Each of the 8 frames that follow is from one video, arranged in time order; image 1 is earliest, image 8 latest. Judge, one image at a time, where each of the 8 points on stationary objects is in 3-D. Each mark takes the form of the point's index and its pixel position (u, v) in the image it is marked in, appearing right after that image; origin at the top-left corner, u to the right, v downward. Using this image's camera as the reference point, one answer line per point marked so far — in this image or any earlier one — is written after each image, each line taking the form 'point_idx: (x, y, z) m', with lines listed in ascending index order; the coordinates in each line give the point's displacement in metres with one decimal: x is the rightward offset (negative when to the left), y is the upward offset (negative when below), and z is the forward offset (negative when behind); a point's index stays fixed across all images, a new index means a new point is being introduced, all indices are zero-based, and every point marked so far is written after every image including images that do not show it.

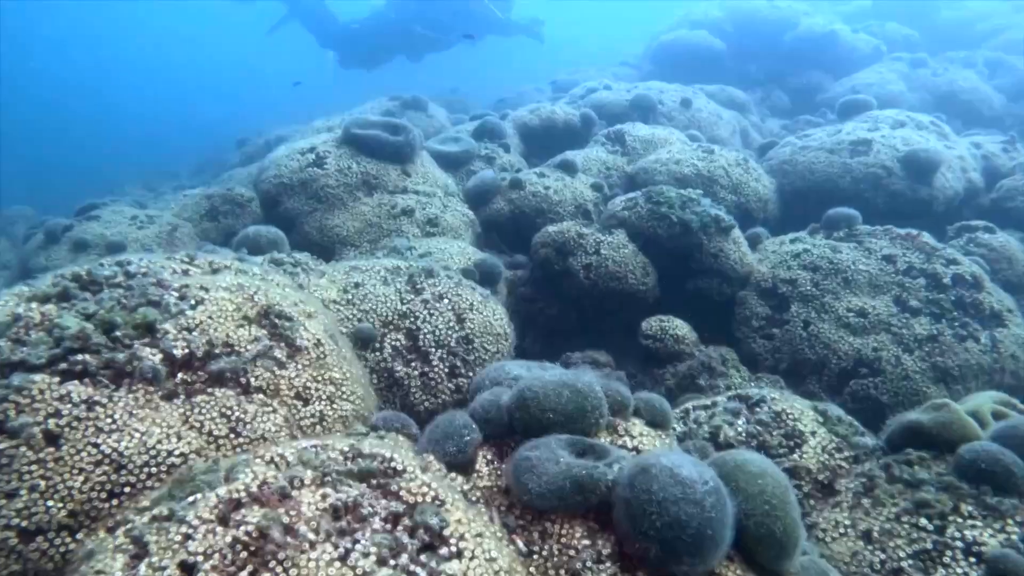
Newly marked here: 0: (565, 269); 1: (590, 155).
0: (+0.5, +0.2, +6.1) m
1: (+1.0, +1.7, +8.0) m
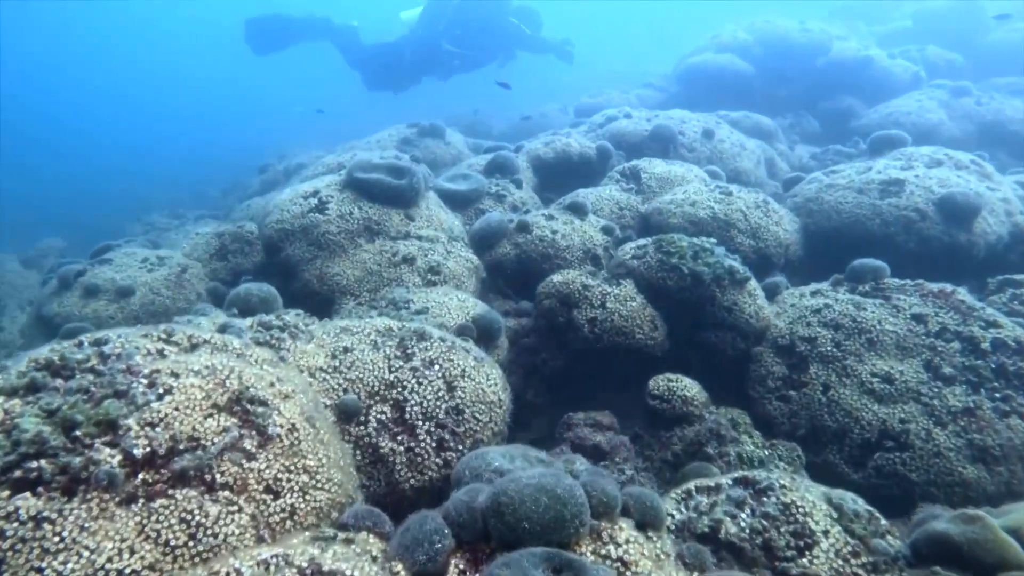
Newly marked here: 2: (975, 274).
0: (+0.5, -0.3, +5.9) m
1: (+1.1, +1.2, +7.7) m
2: (+5.0, 0.0, +7.6) m
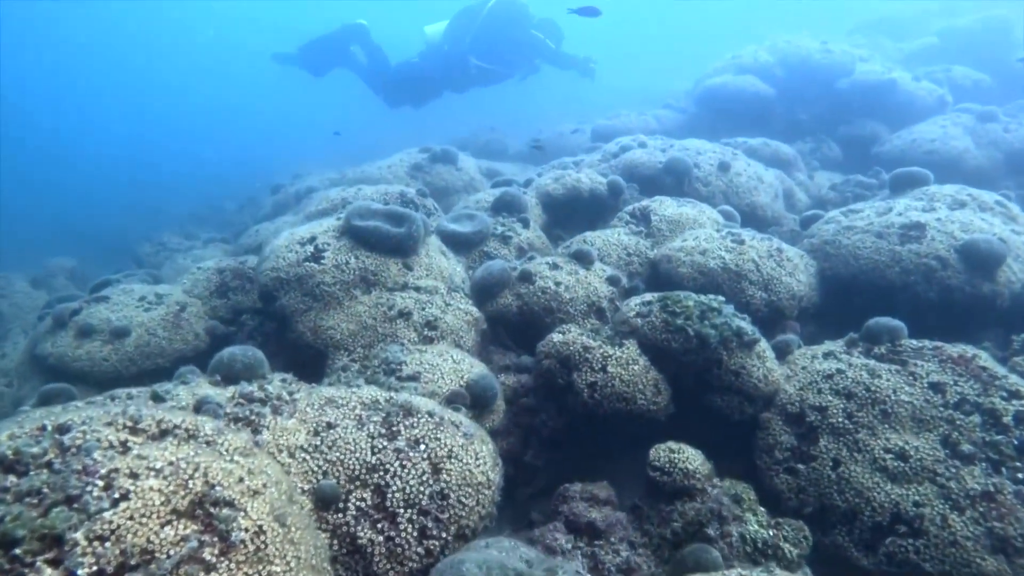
0: (+0.5, -0.9, +5.6) m
1: (+1.1, +0.6, +7.5) m
2: (+5.0, -0.6, +7.2) m
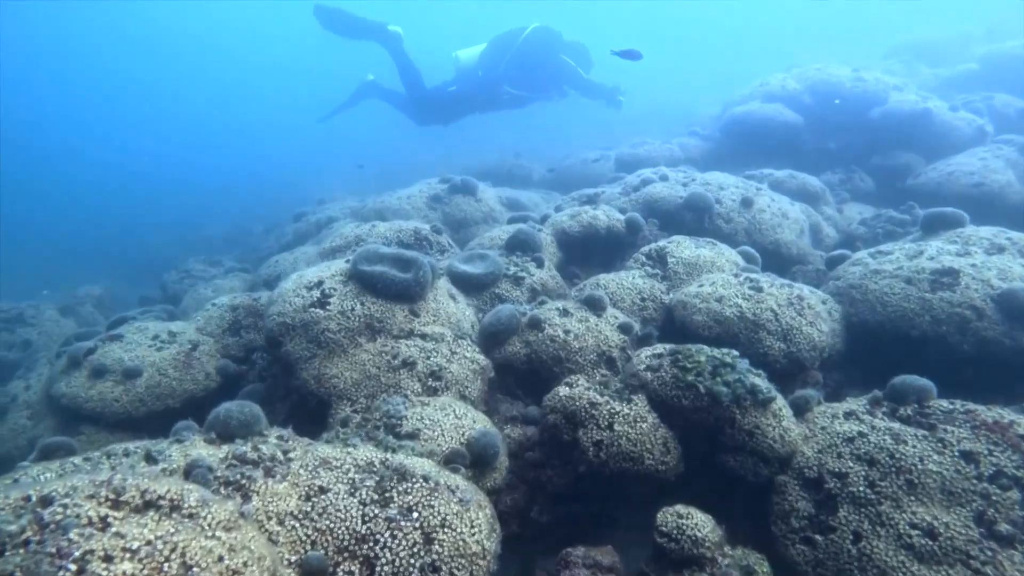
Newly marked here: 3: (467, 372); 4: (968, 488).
0: (+0.5, -1.3, +5.5) m
1: (+1.3, +0.1, +7.3) m
2: (+5.1, -1.1, +6.8) m
3: (-0.4, -0.8, +6.0) m
4: (+3.5, -1.5, +4.9) m
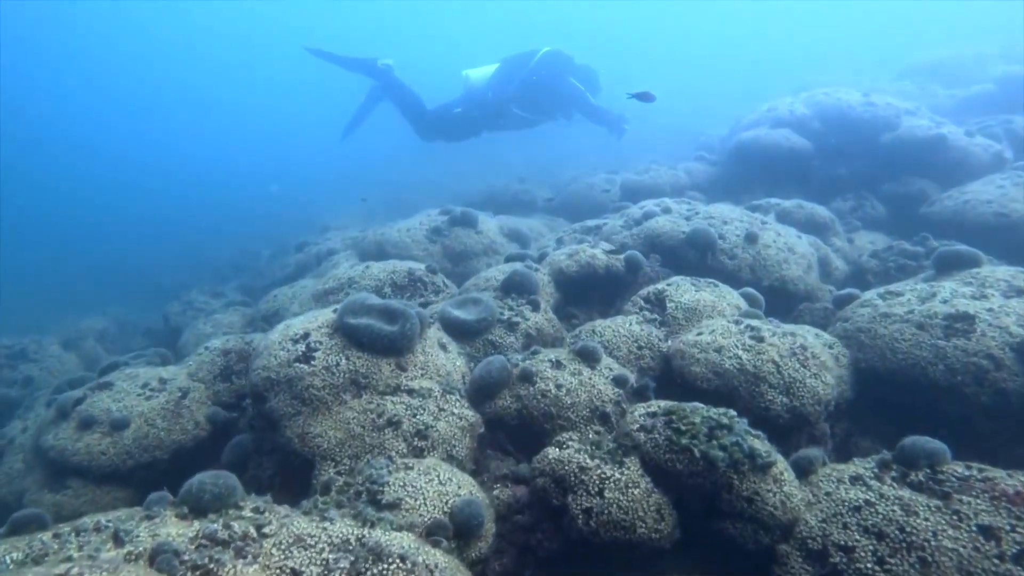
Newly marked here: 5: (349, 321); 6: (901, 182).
0: (+0.4, -1.8, +5.2) m
1: (+1.2, -0.4, +7.1) m
2: (+5.0, -1.6, +6.5) m
3: (-0.5, -1.3, +5.8) m
4: (+3.4, -2.0, +4.6) m
5: (-1.6, -0.3, +6.2) m
6: (+8.2, +2.3, +13.3) m
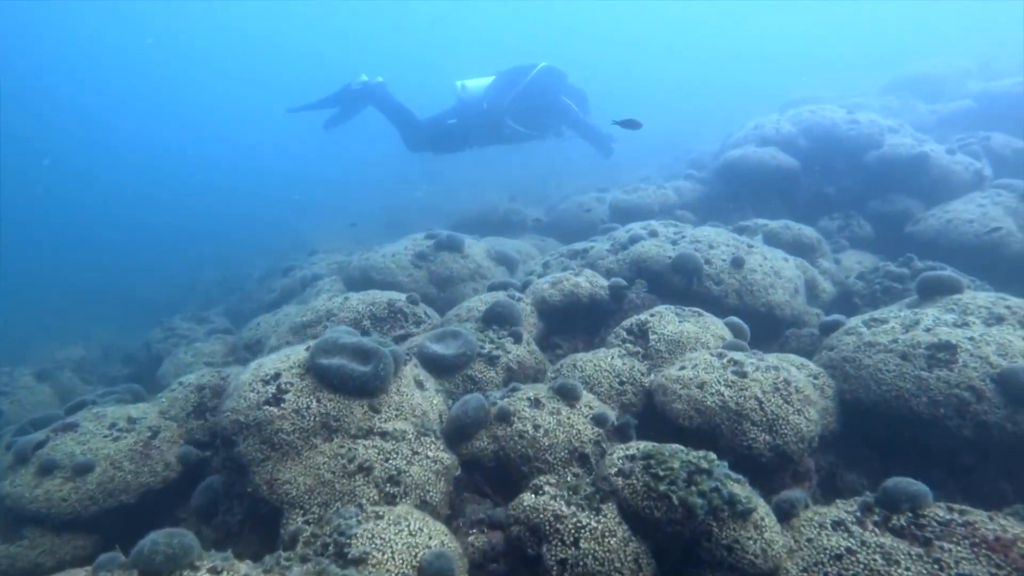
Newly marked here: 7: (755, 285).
0: (+0.2, -2.2, +5.1) m
1: (+1.0, -0.8, +6.9) m
2: (+4.8, -2.0, +6.4) m
3: (-0.7, -1.7, +5.6) m
4: (+3.2, -2.3, +4.4) m
5: (-1.8, -0.7, +6.0) m
6: (+7.9, +1.9, +13.2) m
7: (+3.6, 0.0, +9.3) m
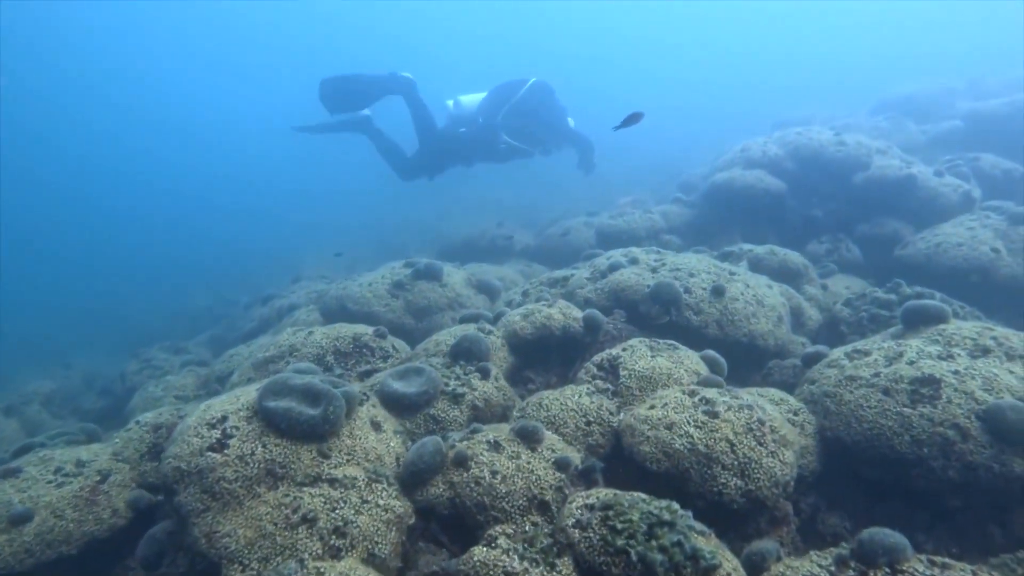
0: (-0.2, -2.5, +4.7) m
1: (+0.6, -1.2, +6.7) m
2: (+4.4, -2.3, +6.0) m
3: (-1.1, -2.0, +5.3) m
4: (+2.8, -2.6, +4.1) m
5: (-2.2, -1.1, +5.8) m
6: (+7.5, +1.4, +13.0) m
7: (+3.2, -0.4, +9.0) m
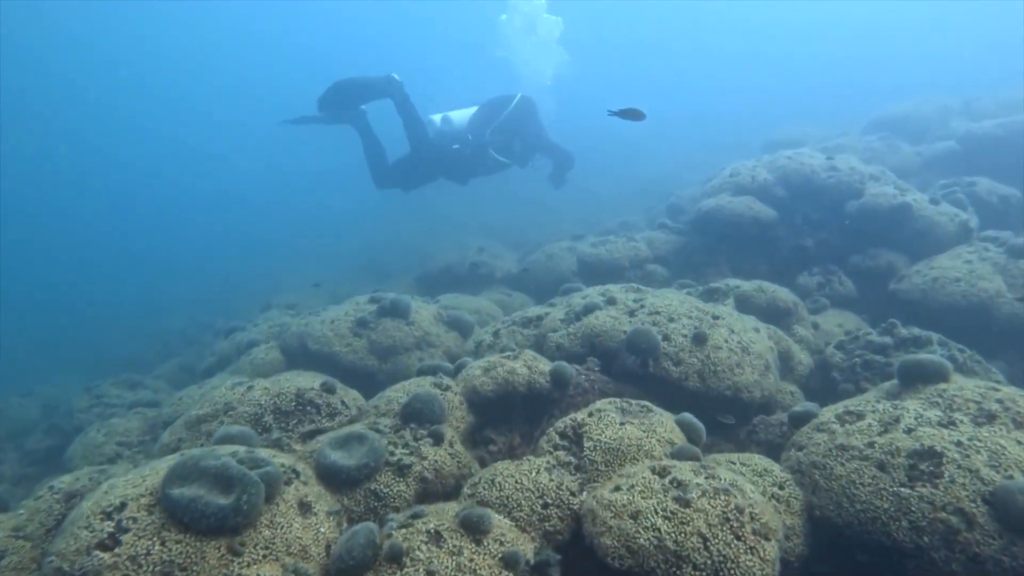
0: (-0.6, -3.0, +4.0) m
1: (+0.1, -1.8, +5.9) m
2: (+4.0, -2.9, +5.3) m
3: (-1.6, -2.6, +4.6) m
4: (+2.3, -3.1, +3.3) m
5: (-2.7, -1.6, +5.0) m
6: (+7.0, +0.6, +12.3) m
7: (+2.7, -1.0, +8.3) m
